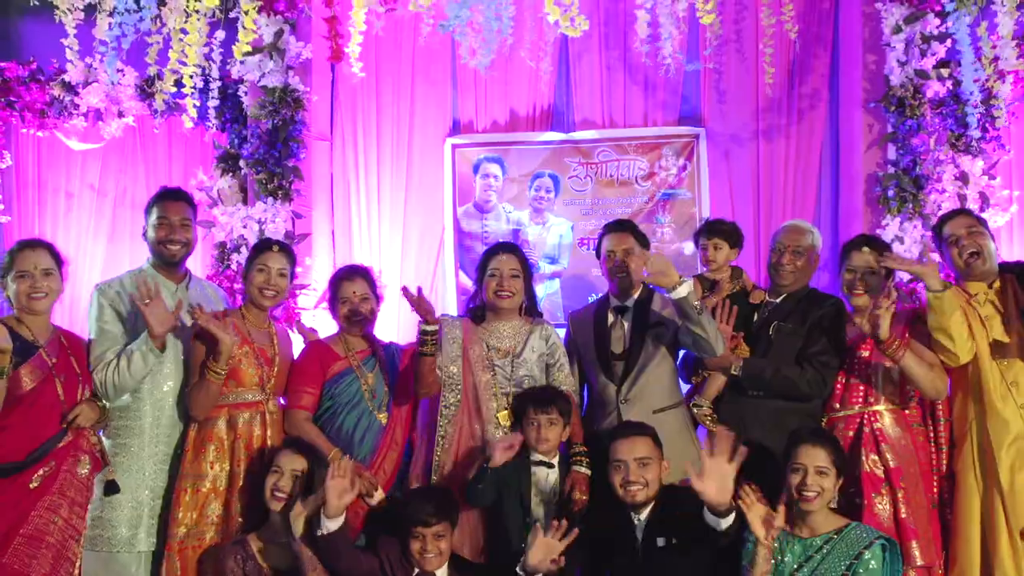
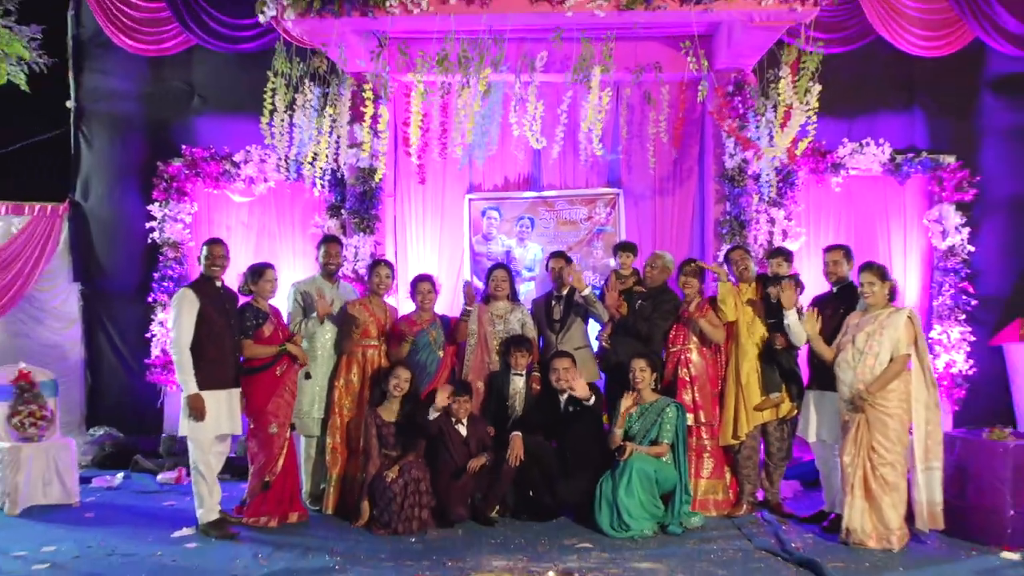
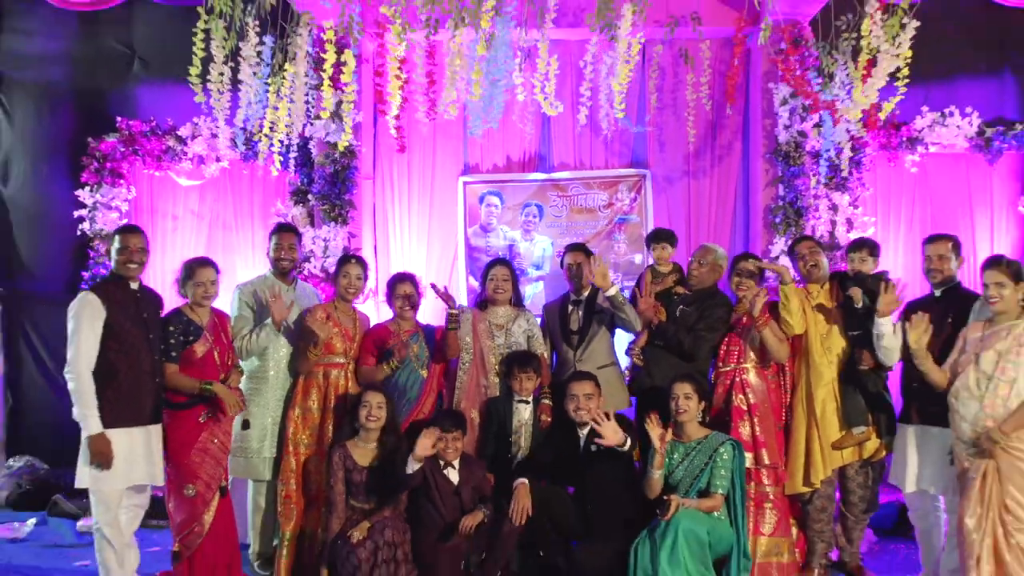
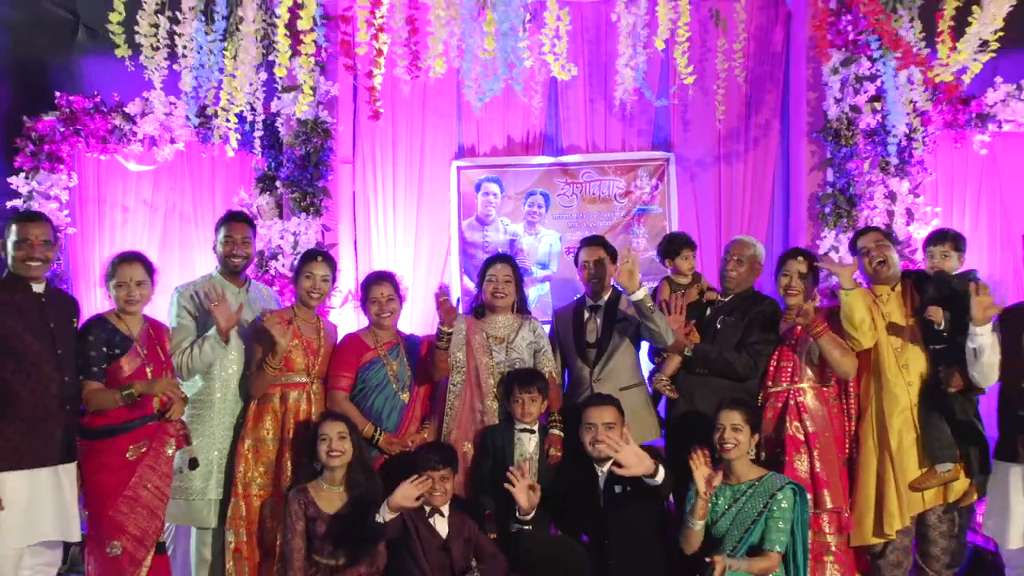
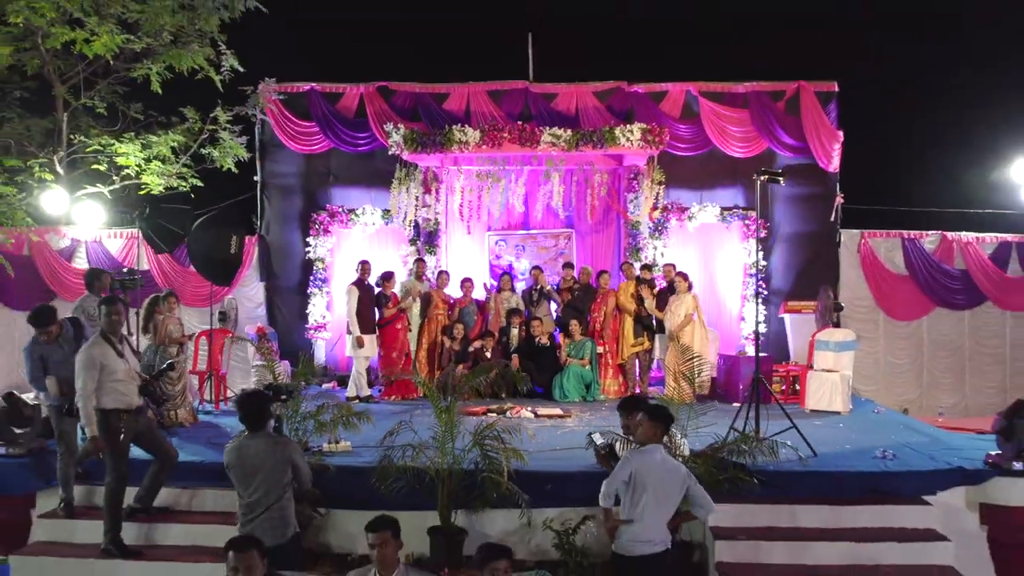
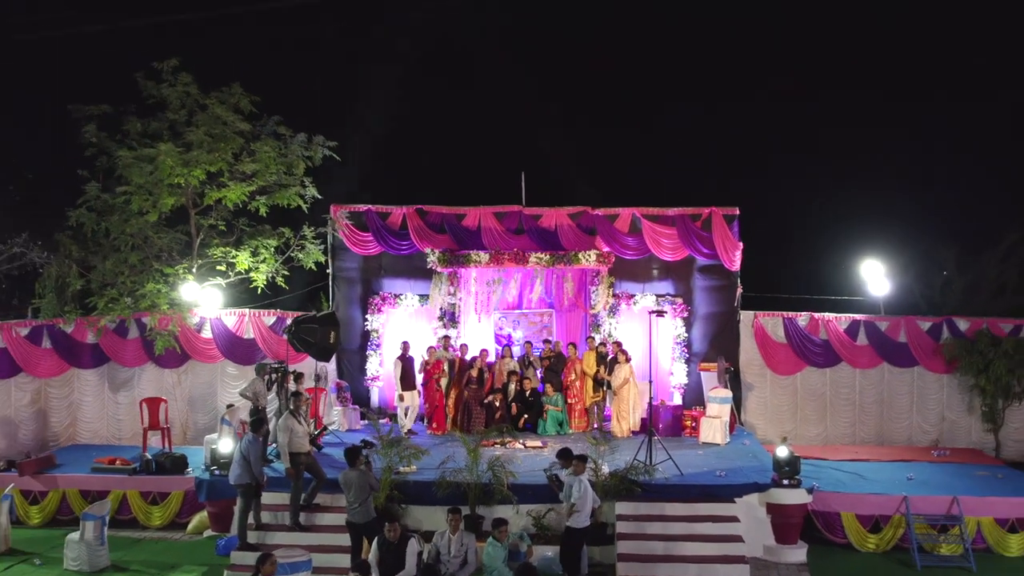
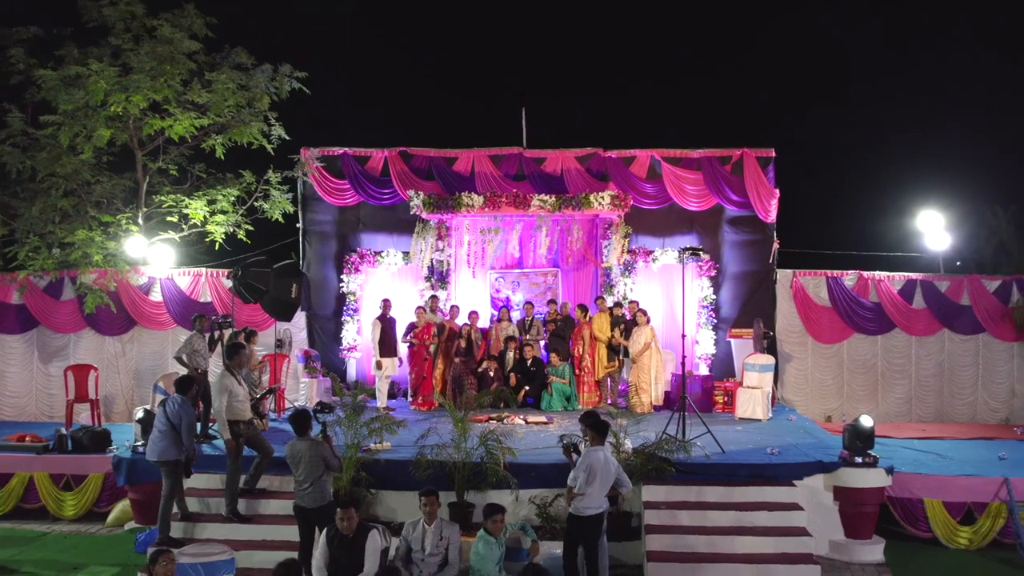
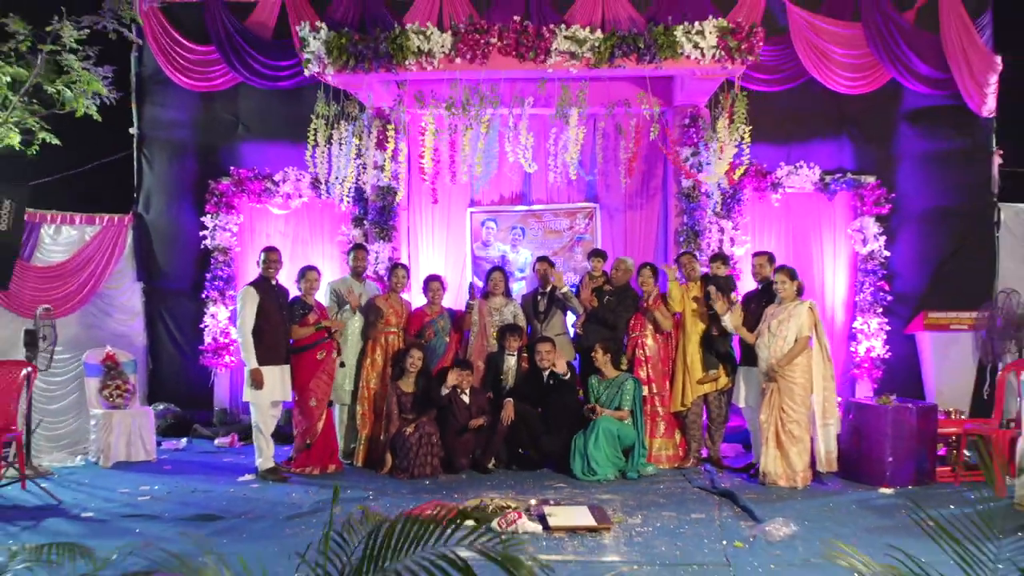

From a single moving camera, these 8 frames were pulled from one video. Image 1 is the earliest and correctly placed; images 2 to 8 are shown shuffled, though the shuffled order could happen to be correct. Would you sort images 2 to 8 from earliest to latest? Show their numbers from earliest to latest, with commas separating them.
4, 3, 2, 8, 5, 7, 6
